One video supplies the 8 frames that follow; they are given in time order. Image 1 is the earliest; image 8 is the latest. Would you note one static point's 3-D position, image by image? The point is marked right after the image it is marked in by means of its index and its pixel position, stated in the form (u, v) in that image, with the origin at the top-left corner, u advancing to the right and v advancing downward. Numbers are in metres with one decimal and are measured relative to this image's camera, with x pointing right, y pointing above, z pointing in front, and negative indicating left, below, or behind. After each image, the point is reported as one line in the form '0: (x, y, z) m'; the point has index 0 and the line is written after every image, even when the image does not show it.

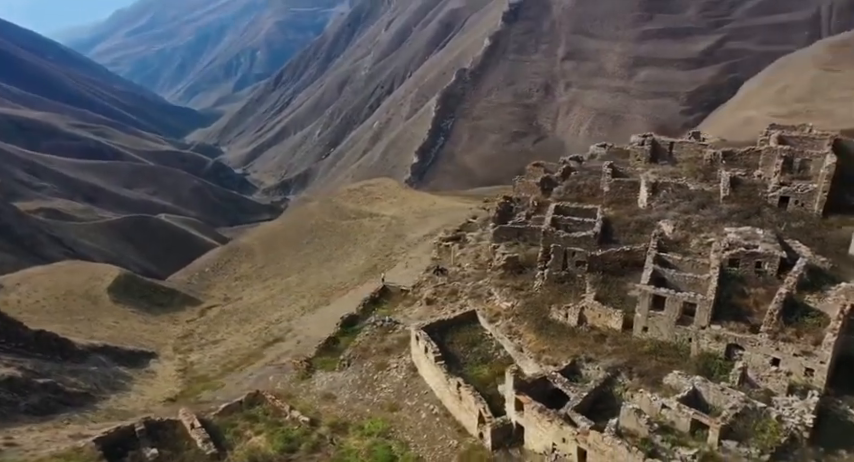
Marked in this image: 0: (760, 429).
0: (+4.5, -2.7, +10.5) m
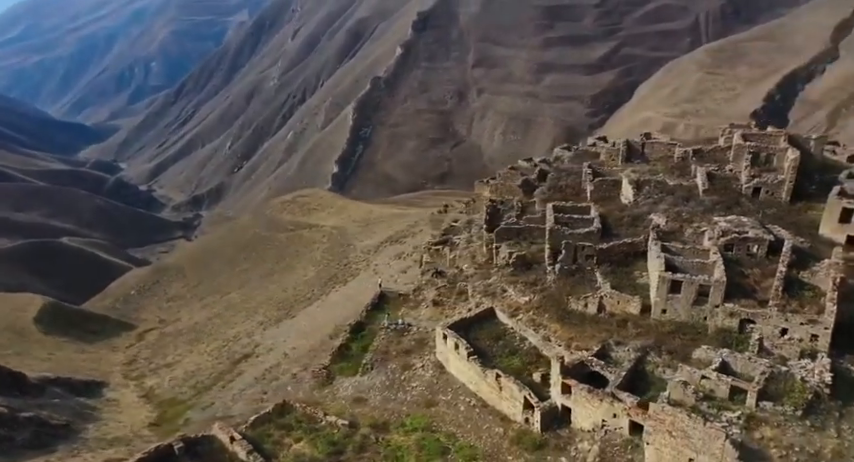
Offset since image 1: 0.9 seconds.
0: (+5.6, -2.5, +12.1) m
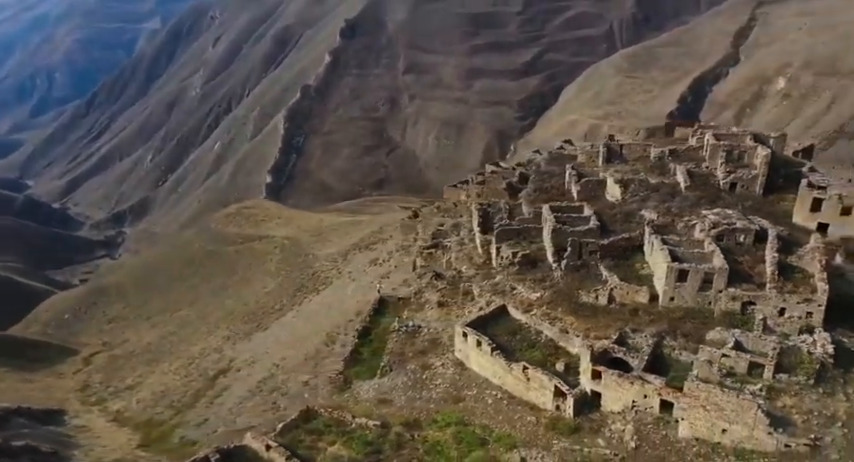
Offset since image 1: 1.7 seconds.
0: (+6.5, -2.3, +13.5) m
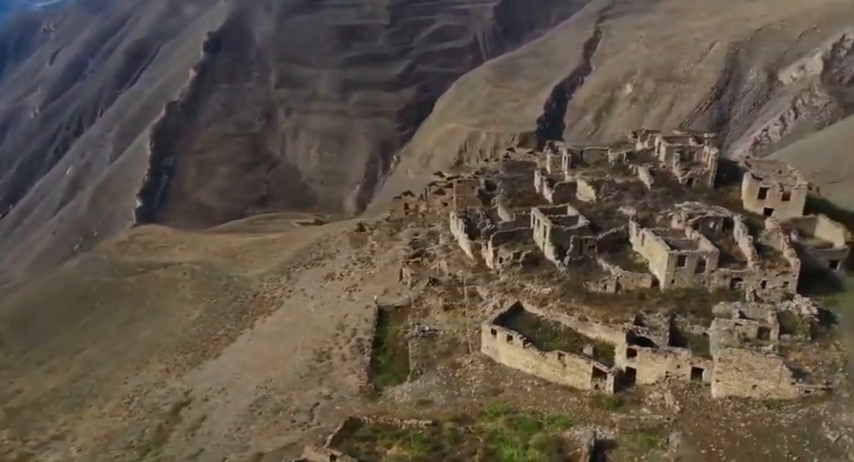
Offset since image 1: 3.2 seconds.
0: (+7.7, -1.9, +16.2) m
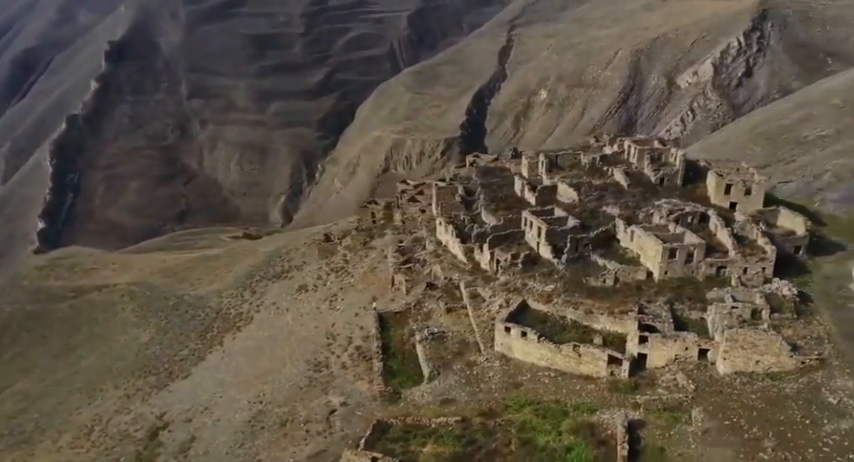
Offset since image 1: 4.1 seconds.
0: (+8.3, -1.7, +18.1) m
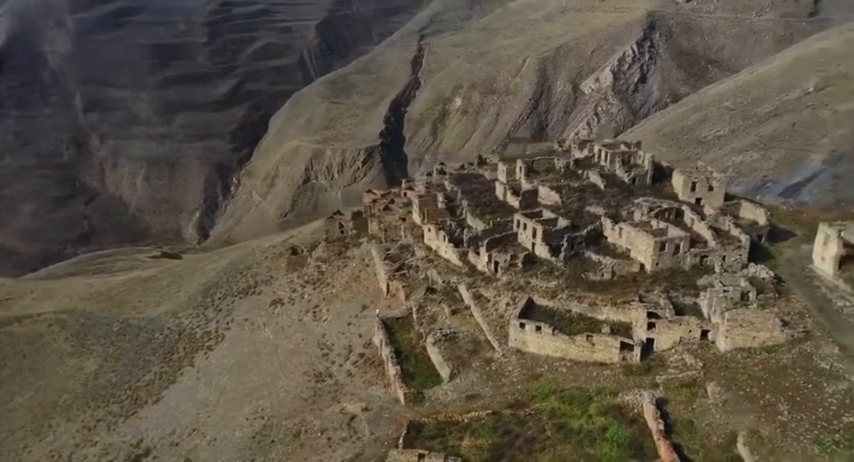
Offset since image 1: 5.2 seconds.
0: (+8.8, -1.4, +20.4) m
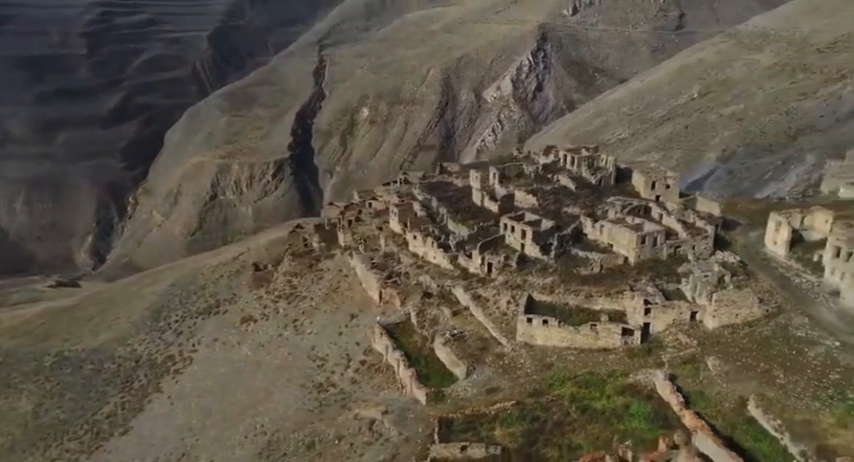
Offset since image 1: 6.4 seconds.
0: (+9.0, -1.1, +23.0) m
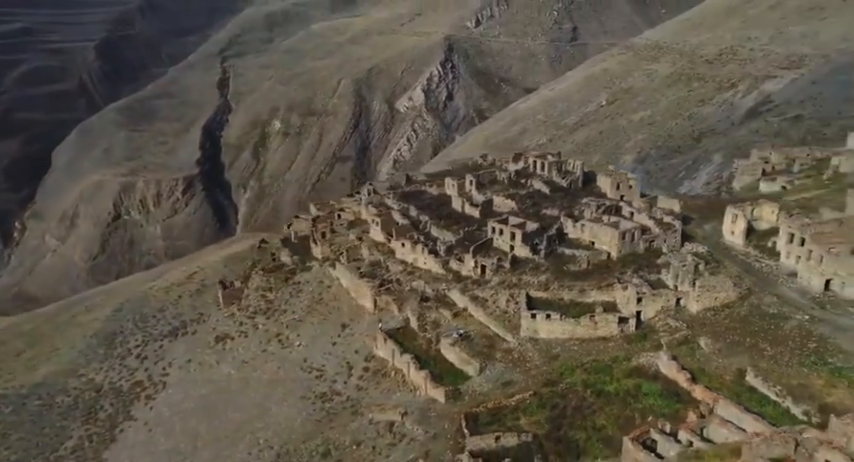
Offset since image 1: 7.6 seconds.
0: (+9.0, -0.9, +25.4) m
